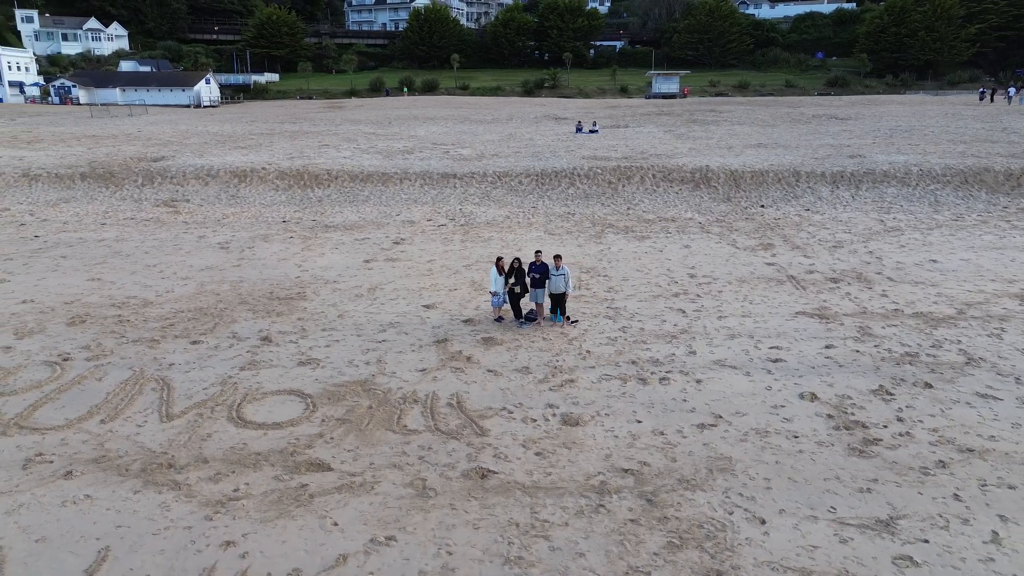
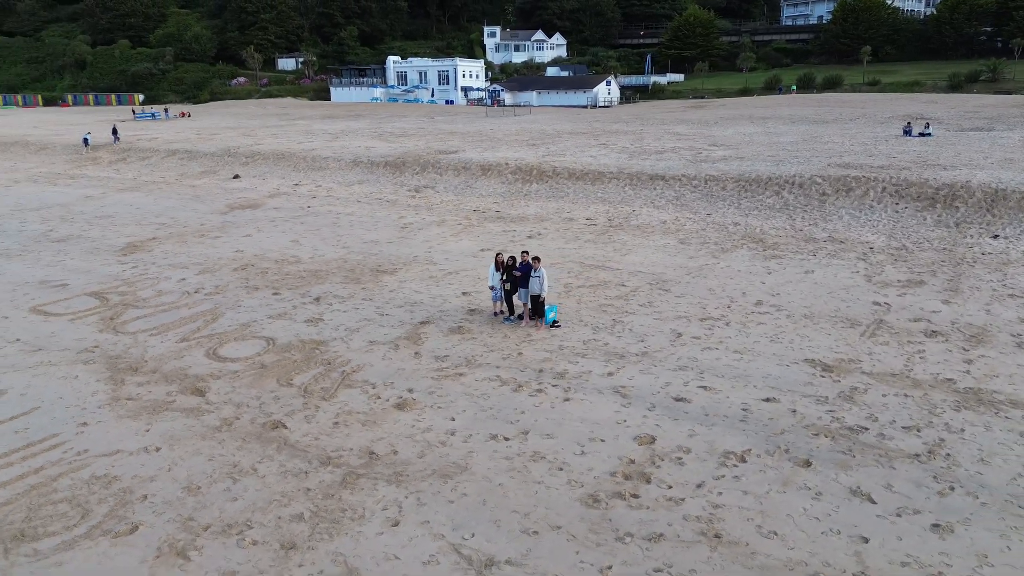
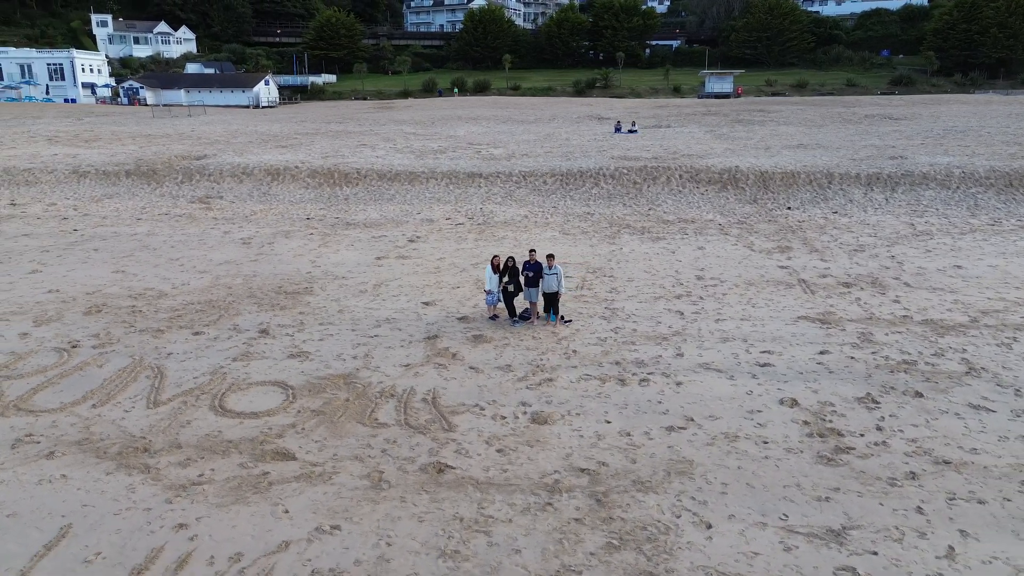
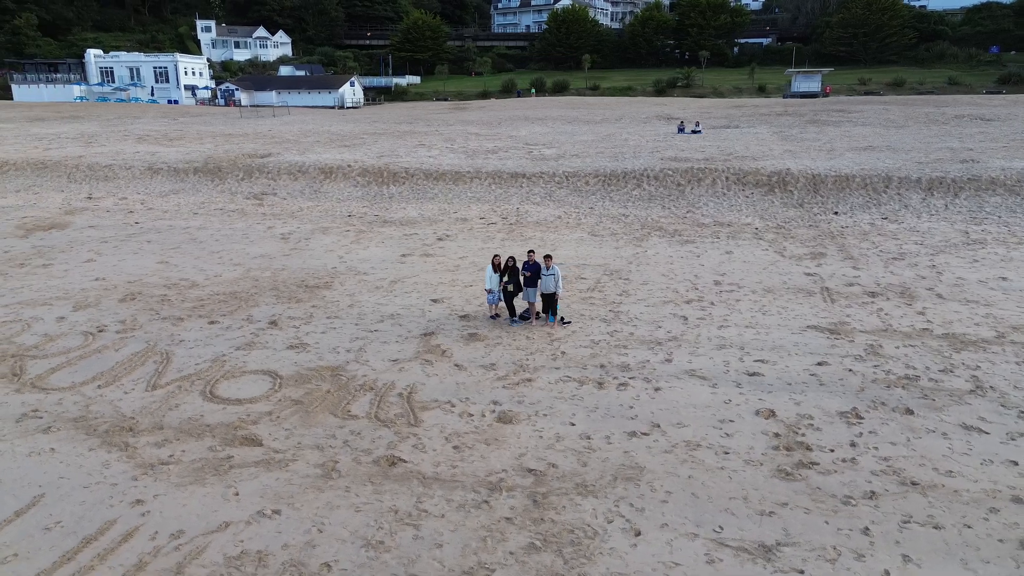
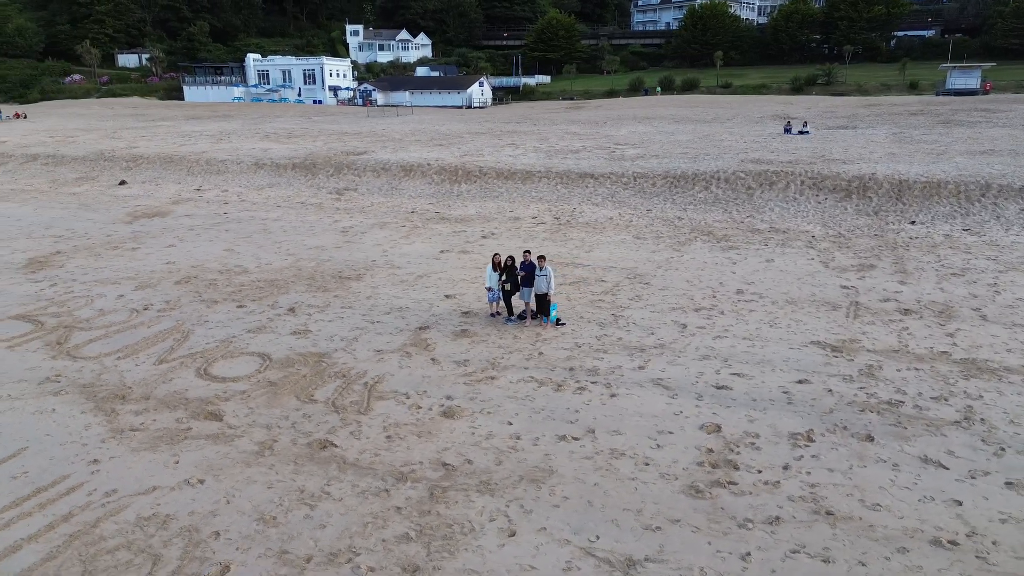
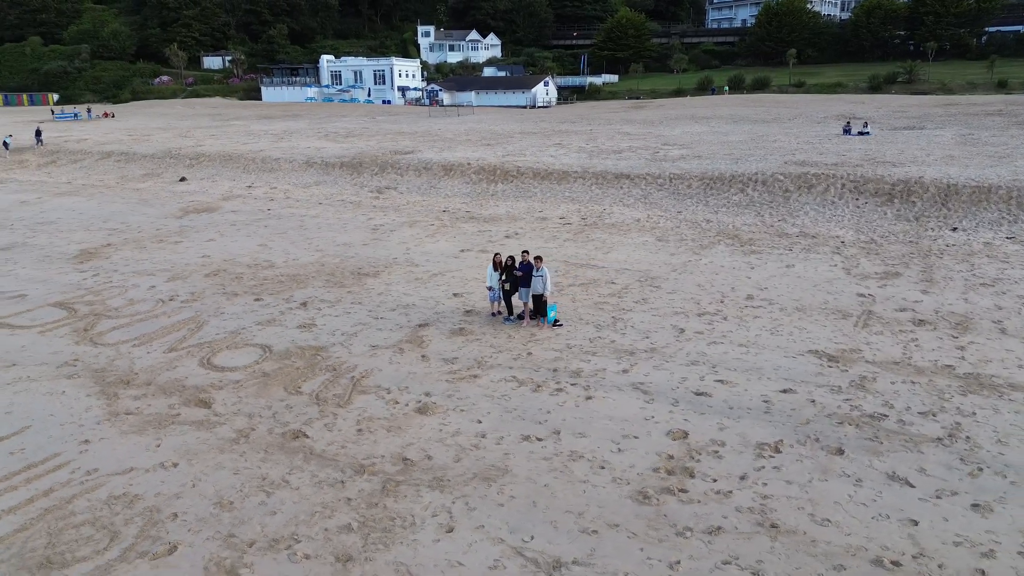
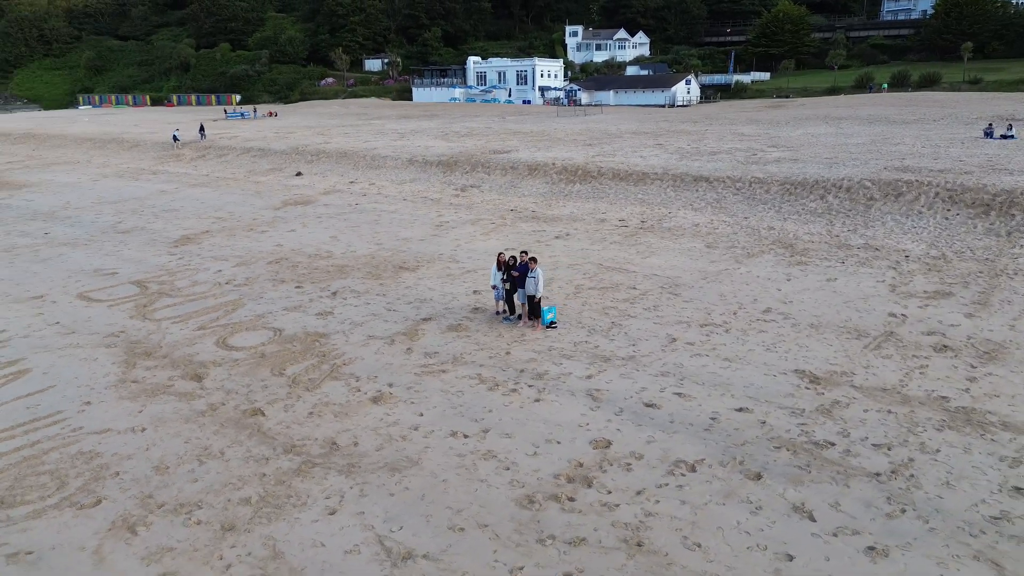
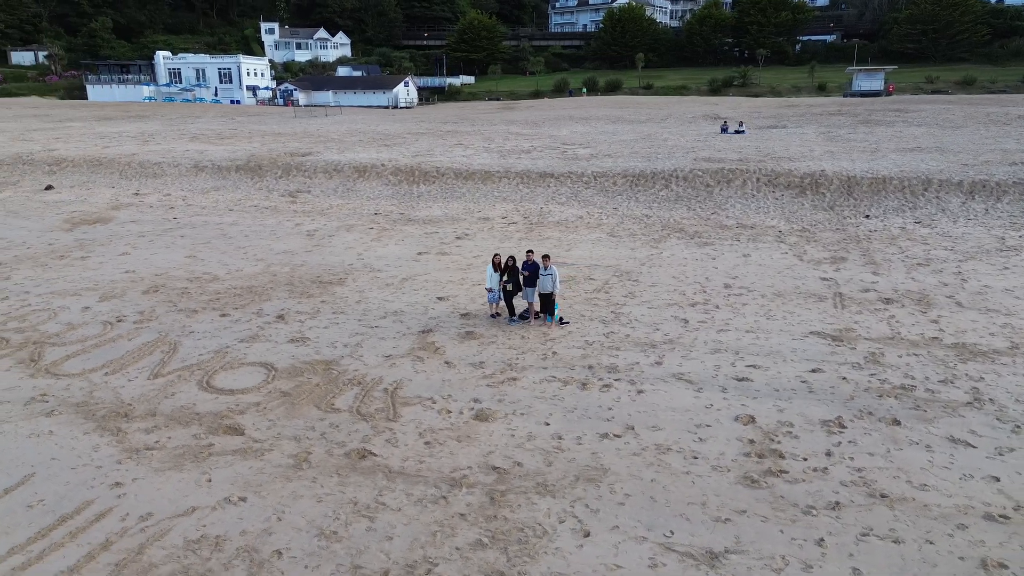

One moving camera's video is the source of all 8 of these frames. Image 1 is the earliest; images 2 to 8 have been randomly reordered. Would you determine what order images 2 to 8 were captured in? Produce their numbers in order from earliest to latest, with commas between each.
3, 4, 8, 5, 6, 2, 7
